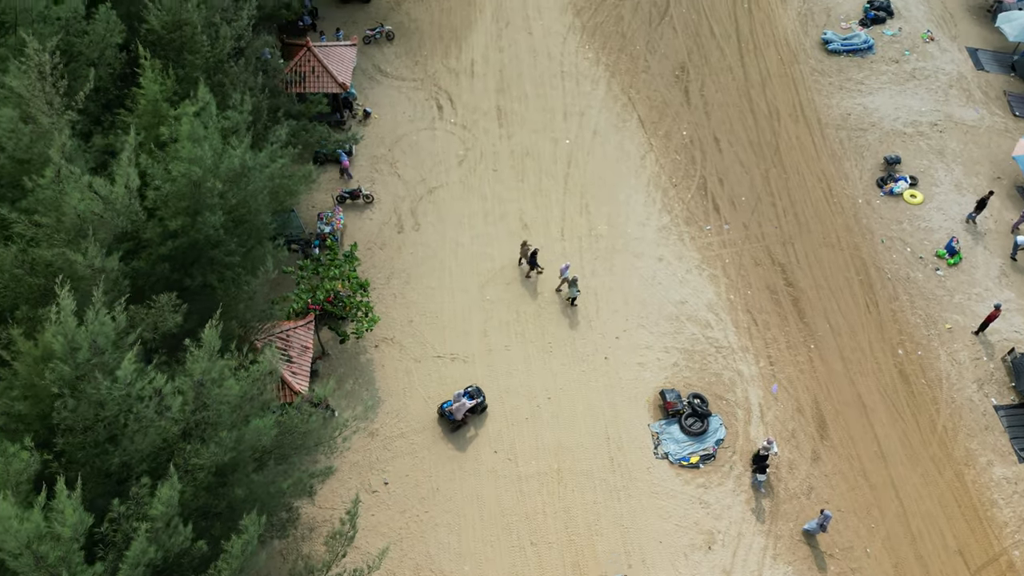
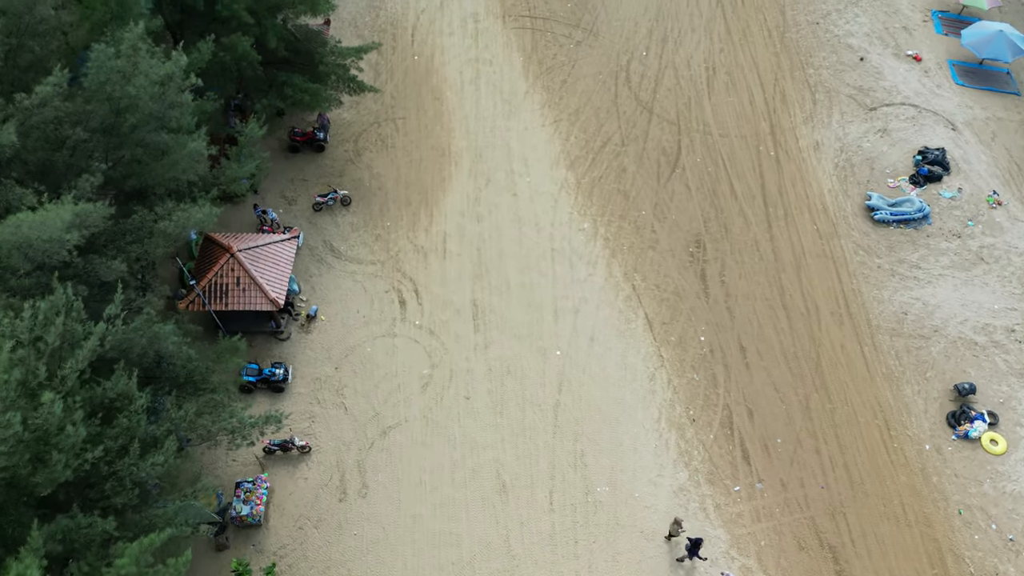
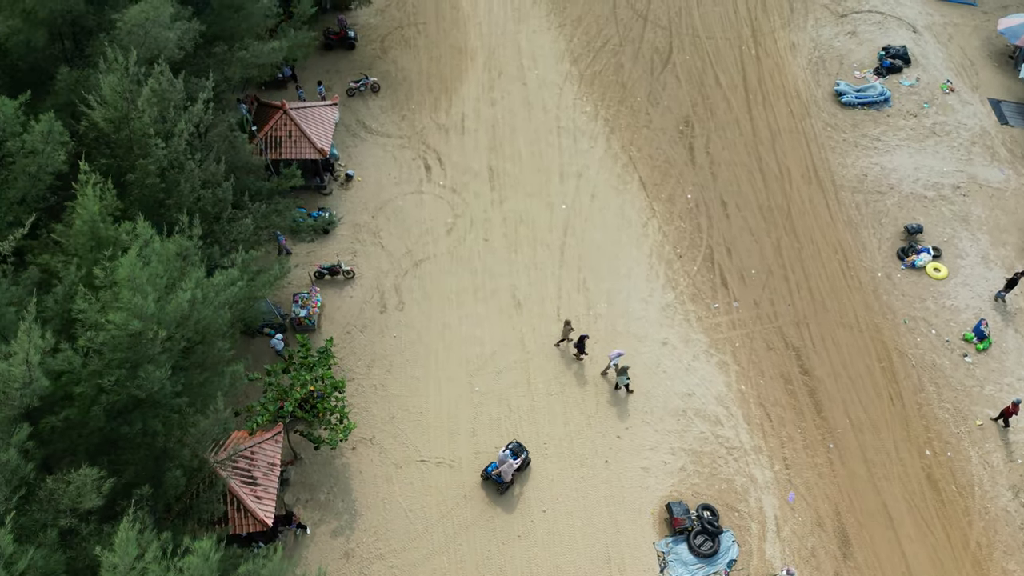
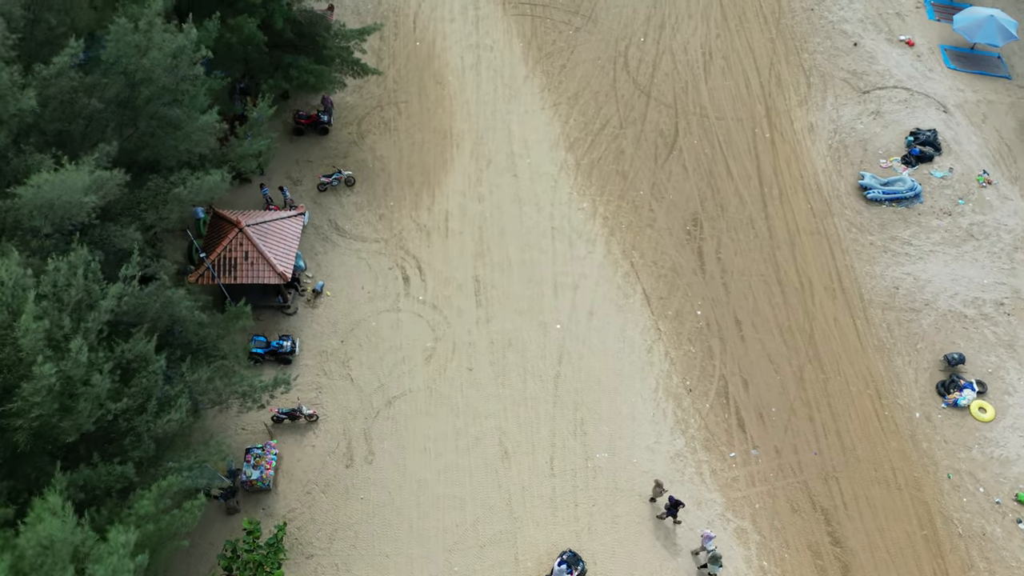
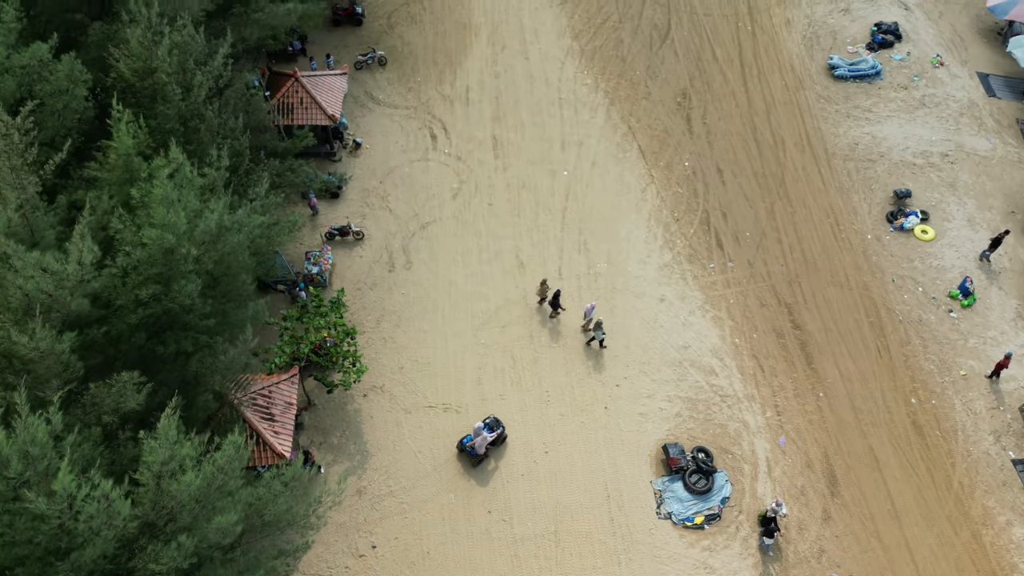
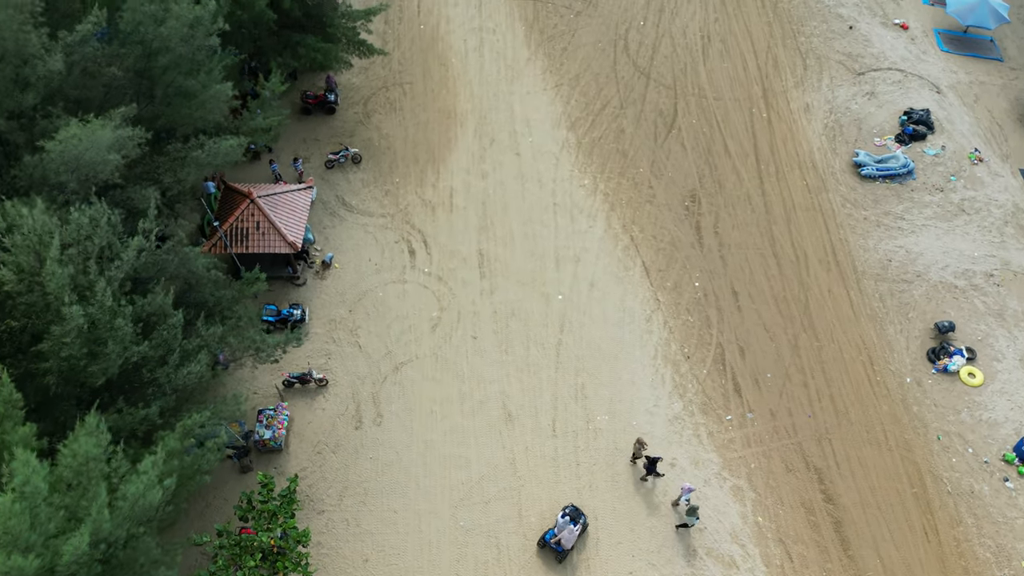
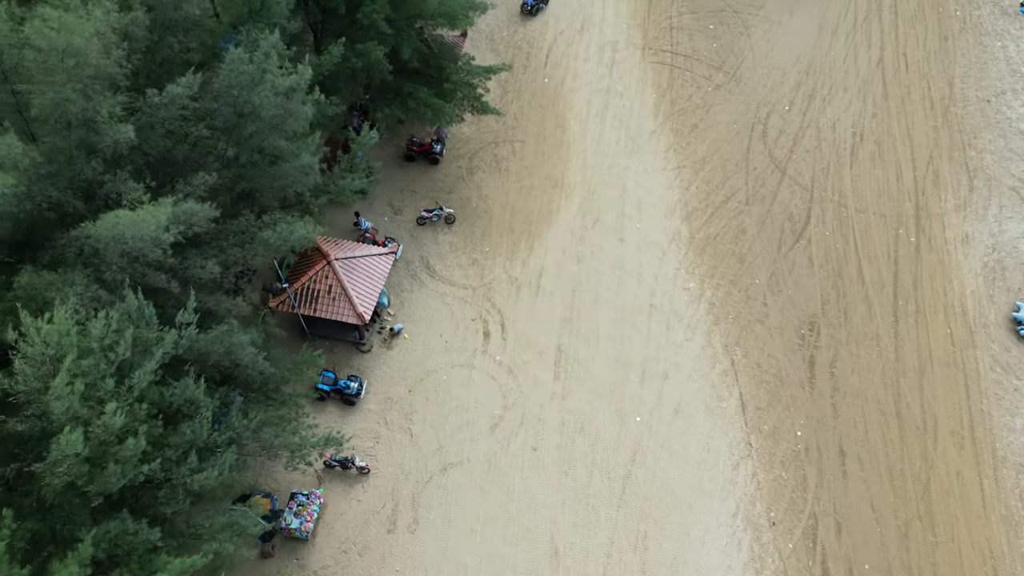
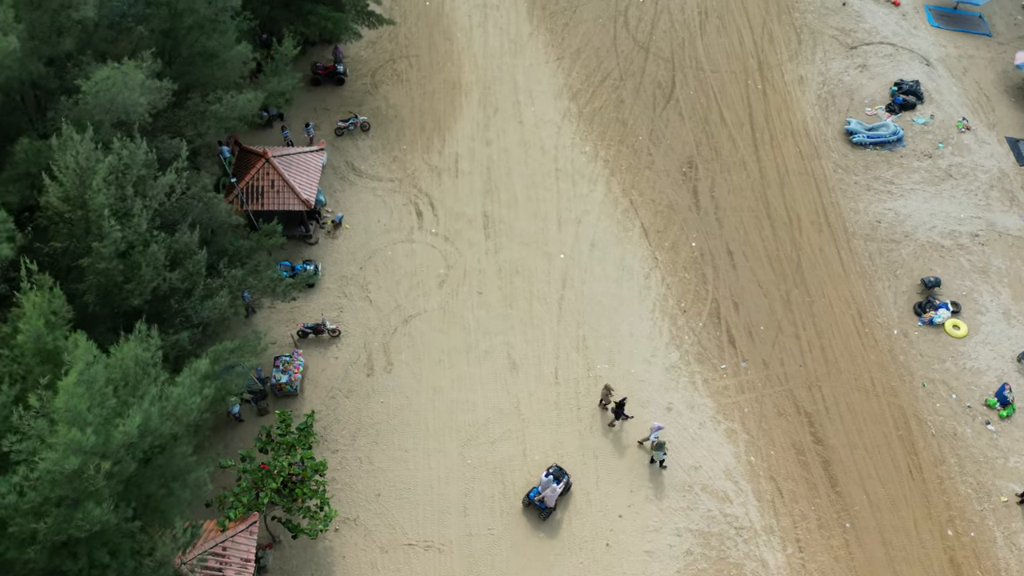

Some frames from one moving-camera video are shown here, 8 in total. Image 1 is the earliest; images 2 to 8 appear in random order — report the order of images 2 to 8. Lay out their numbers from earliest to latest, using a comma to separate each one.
5, 3, 8, 6, 4, 2, 7
